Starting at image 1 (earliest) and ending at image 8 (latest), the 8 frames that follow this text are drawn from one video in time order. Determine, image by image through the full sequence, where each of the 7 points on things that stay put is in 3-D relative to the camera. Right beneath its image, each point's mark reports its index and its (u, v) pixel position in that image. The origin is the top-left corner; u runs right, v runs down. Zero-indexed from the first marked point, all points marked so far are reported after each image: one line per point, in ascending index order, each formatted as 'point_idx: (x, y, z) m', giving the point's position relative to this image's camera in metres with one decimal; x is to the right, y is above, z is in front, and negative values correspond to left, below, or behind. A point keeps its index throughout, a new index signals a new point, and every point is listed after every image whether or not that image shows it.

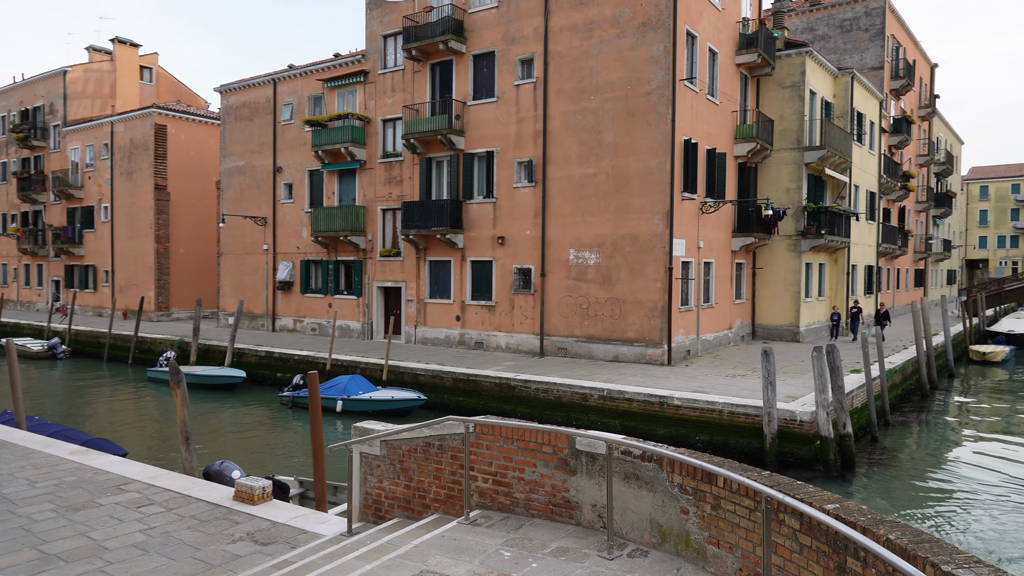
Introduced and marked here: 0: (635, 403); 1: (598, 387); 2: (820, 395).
0: (+2.7, -2.6, +15.8) m
1: (+2.0, -2.3, +16.4) m
2: (+6.0, -2.1, +13.6) m
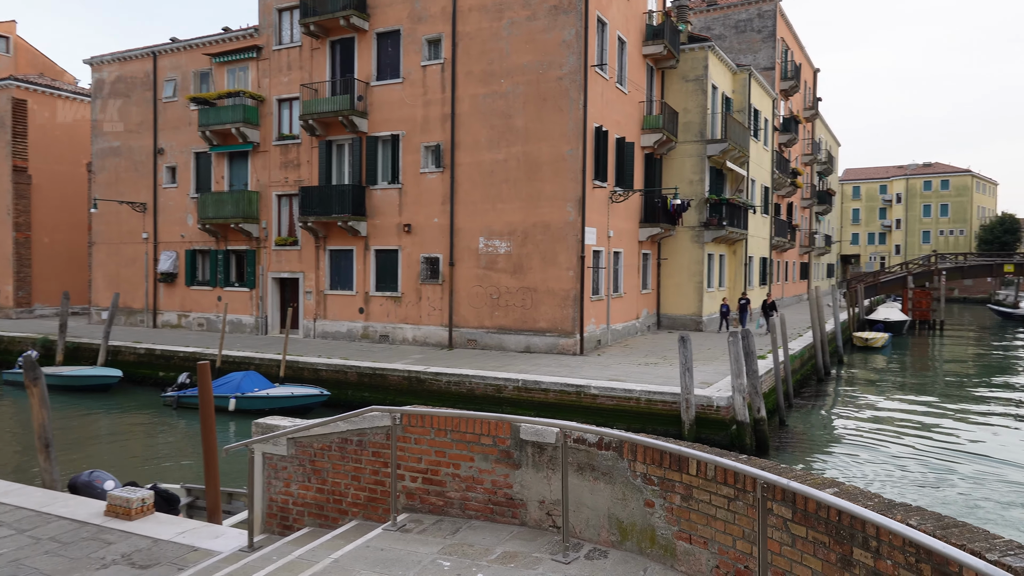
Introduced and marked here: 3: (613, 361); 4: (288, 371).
0: (+0.8, -2.3, +15.3) m
1: (0.0, -2.0, +15.8) m
2: (+4.3, -1.8, +13.6) m
3: (+2.6, -1.9, +18.3) m
4: (-6.0, -2.2, +18.8) m
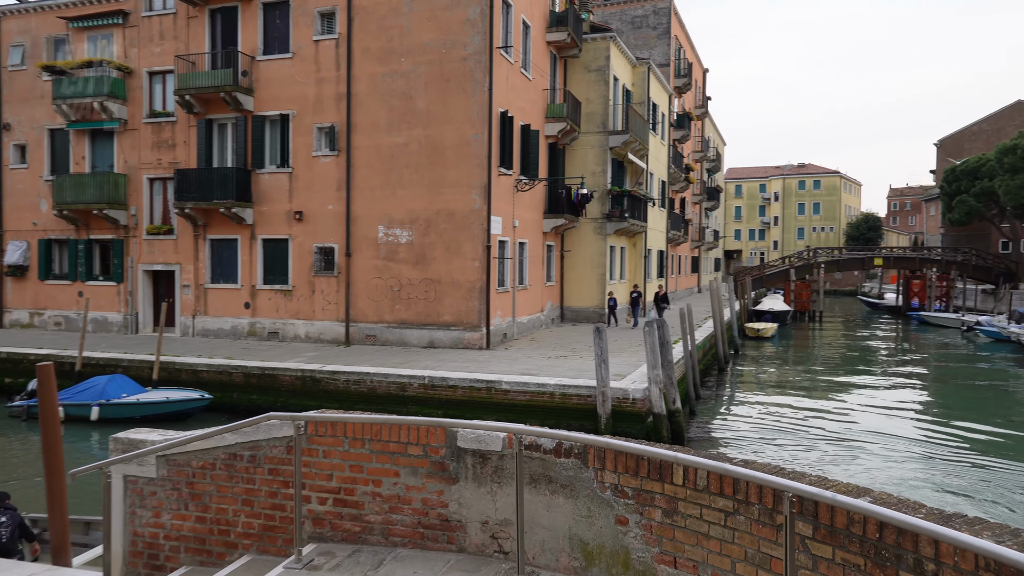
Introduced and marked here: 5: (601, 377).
0: (-1.1, -2.1, +14.4) m
1: (-2.0, -1.8, +14.8) m
2: (+2.6, -1.5, +13.2) m
3: (+0.2, -1.7, +17.6) m
4: (-8.4, -2.0, +16.8) m
5: (+1.7, -1.7, +13.0) m
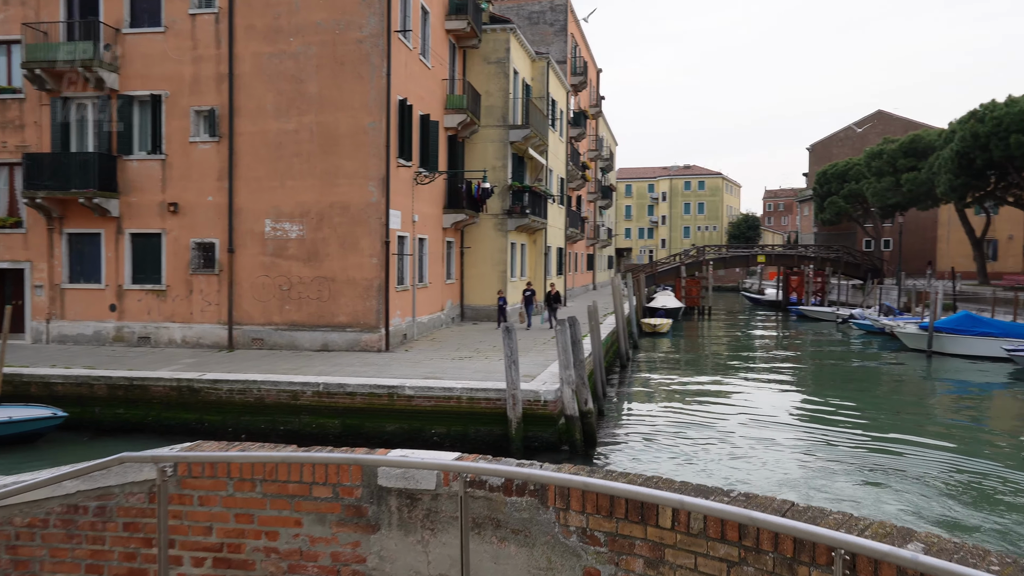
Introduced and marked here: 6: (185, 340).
0: (-2.9, -2.1, +13.2) m
1: (-3.9, -1.8, +13.5) m
2: (+0.9, -1.5, +12.7) m
3: (-2.1, -1.6, +16.7) m
4: (-10.5, -2.0, +14.6) m
5: (0.0, -1.6, +12.4) m
6: (-8.5, -1.3, +18.2) m
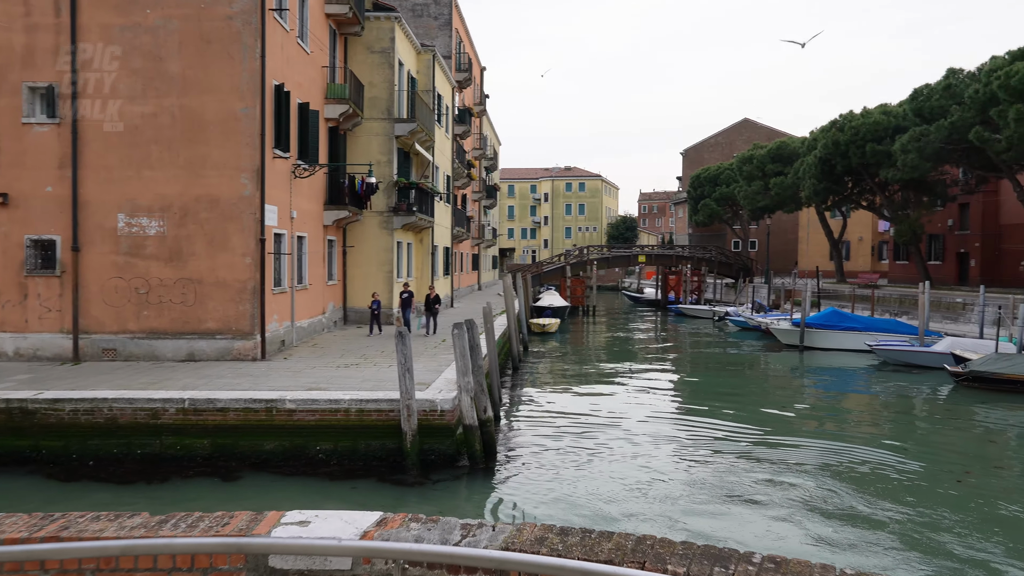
0: (-4.7, -2.1, +11.8) m
1: (-5.7, -1.8, +11.9) m
2: (-0.8, -1.5, +11.9) m
3: (-4.5, -1.7, +15.3) m
4: (-12.4, -2.2, +11.8) m
5: (-1.7, -1.6, +11.4) m
6: (-11.0, -1.4, +15.7) m
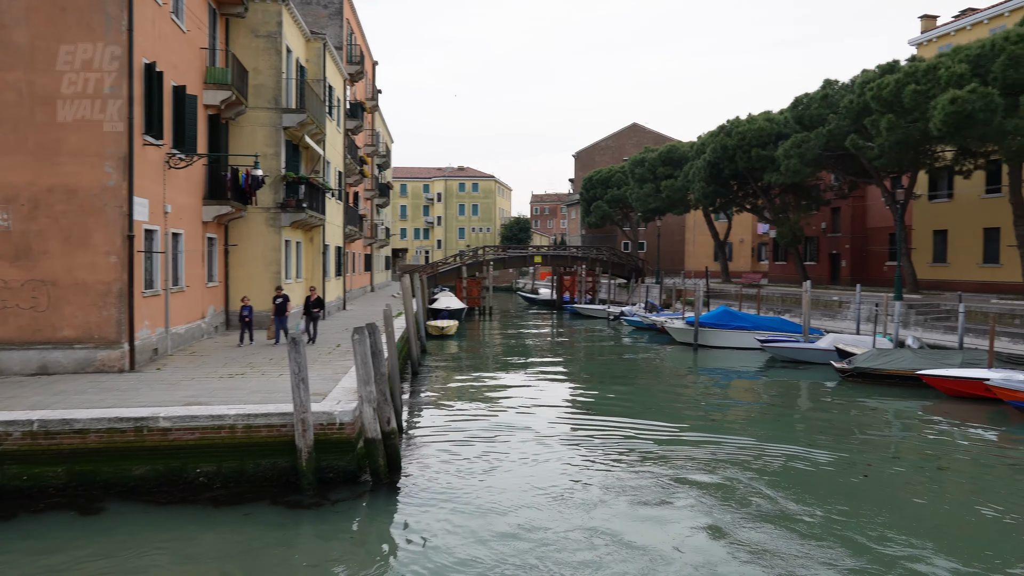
0: (-6.1, -2.1, +10.2) m
1: (-7.1, -1.9, +10.2) m
2: (-2.3, -1.5, +10.9) m
3: (-6.5, -1.7, +13.7) m
4: (-13.7, -2.2, +9.1) m
5: (-3.1, -1.7, +10.3) m
6: (-13.0, -1.5, +13.1) m
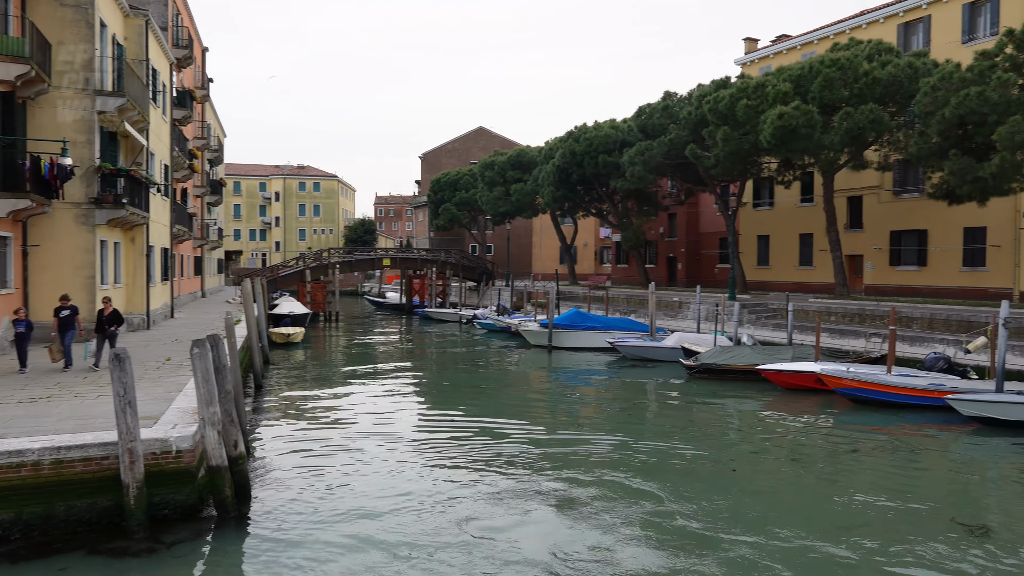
0: (-7.7, -2.3, +8.0) m
1: (-8.7, -2.0, +7.7) m
2: (-4.1, -1.6, +9.5) m
3: (-8.8, -1.9, +11.3) m
4: (-14.9, -2.4, +5.2) m
5: (-4.8, -1.7, +8.7) m
6: (-15.0, -1.7, +9.3) m
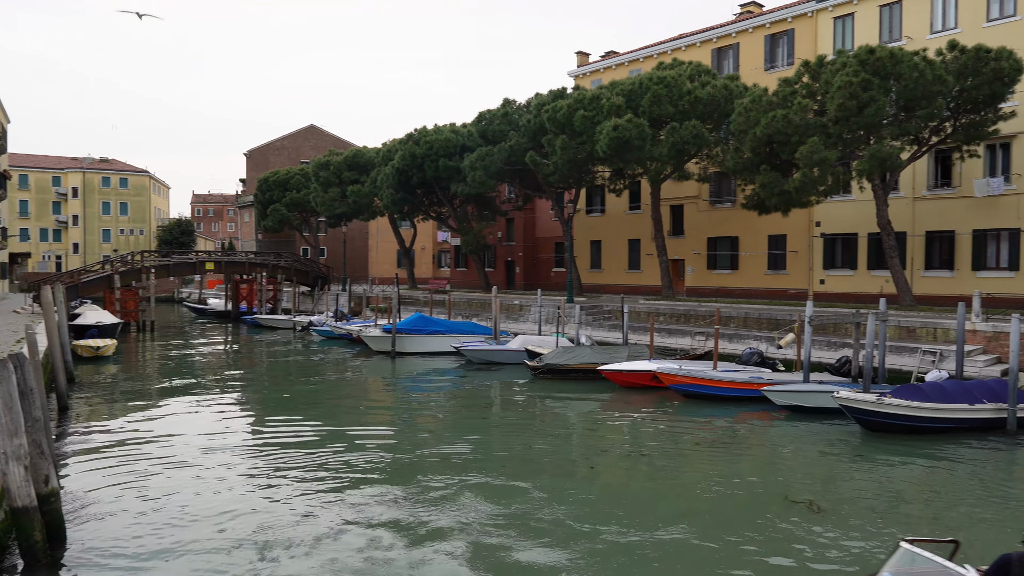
0: (-8.9, -2.4, +5.8) m
1: (-9.8, -2.2, +5.3) m
2: (-5.8, -1.7, +8.1) m
3: (-10.8, -2.0, +8.8) m
4: (-15.2, -2.6, +1.4) m
5: (-6.2, -1.9, +7.2) m
6: (-16.4, -1.9, +5.4) m
